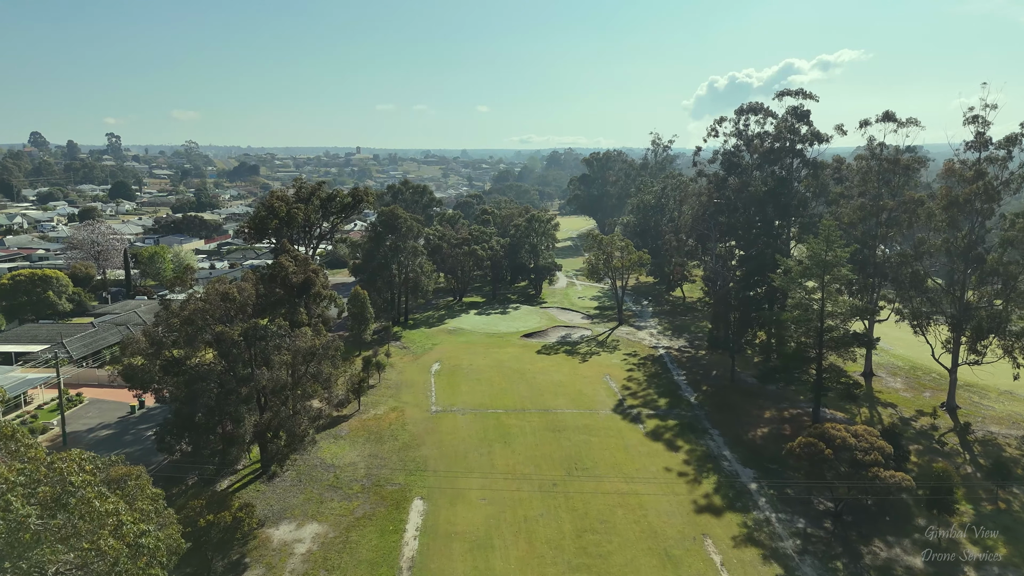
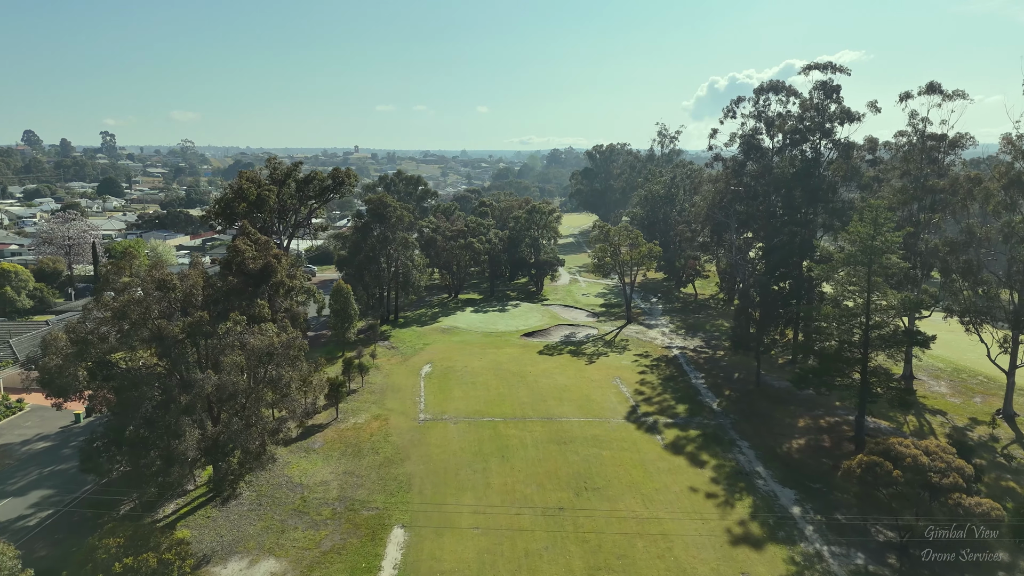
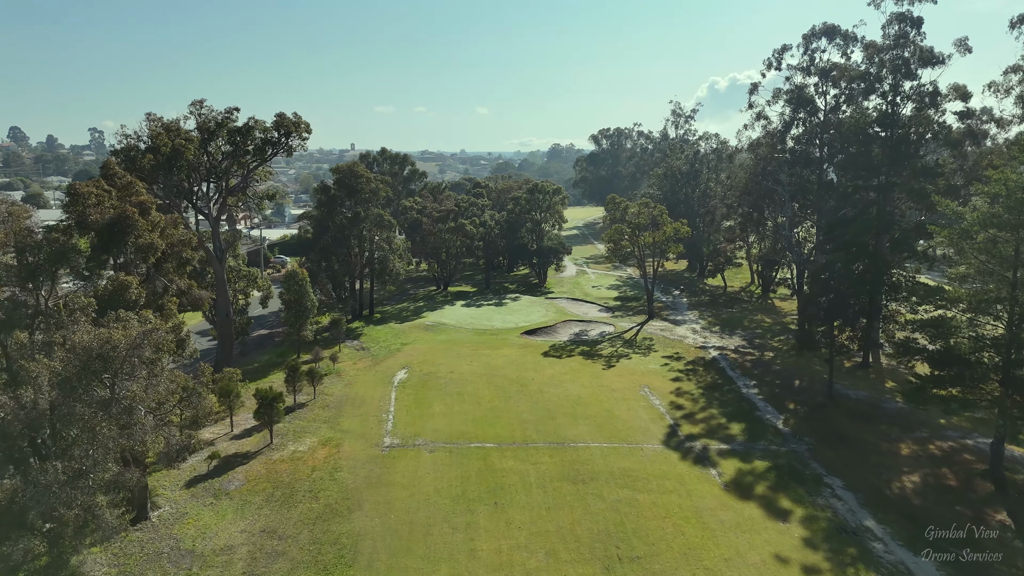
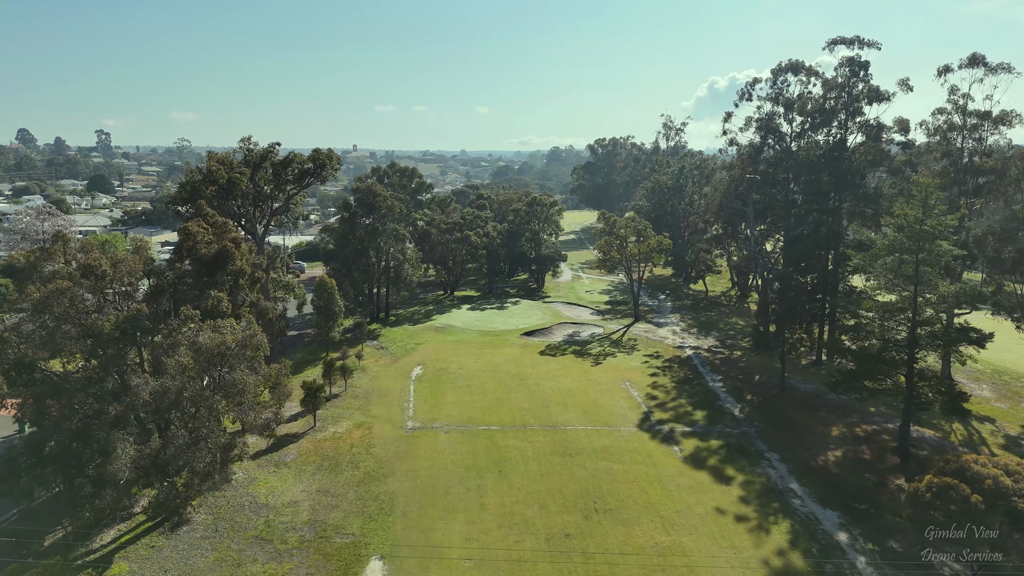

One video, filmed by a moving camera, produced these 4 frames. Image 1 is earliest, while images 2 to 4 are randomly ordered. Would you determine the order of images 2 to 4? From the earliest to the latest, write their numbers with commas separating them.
2, 4, 3
